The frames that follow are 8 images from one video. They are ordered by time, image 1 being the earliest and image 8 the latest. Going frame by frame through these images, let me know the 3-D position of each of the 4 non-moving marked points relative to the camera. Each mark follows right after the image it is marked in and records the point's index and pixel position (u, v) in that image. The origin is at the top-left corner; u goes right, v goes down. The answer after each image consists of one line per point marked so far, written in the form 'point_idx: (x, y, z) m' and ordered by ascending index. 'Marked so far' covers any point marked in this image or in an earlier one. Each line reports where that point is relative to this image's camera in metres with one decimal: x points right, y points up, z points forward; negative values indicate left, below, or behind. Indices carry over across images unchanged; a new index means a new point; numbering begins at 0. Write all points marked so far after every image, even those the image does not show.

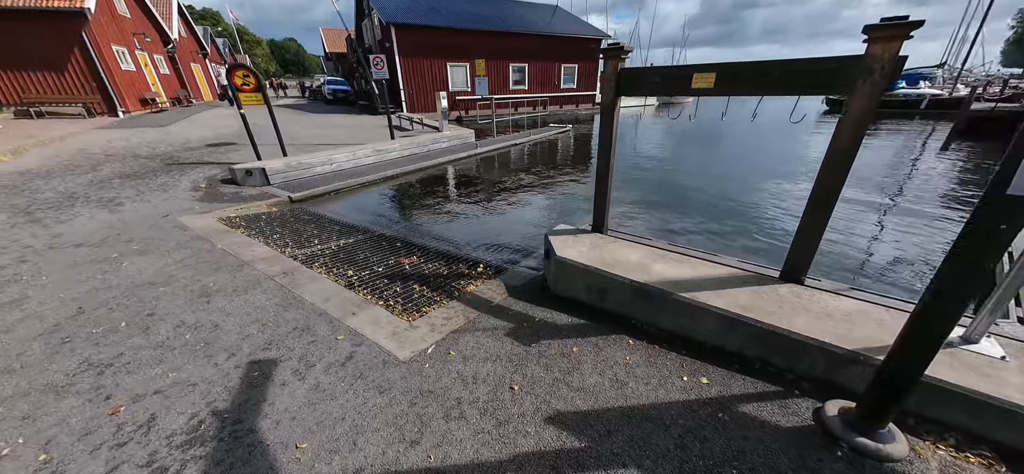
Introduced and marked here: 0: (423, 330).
0: (-0.6, -0.6, +2.3) m
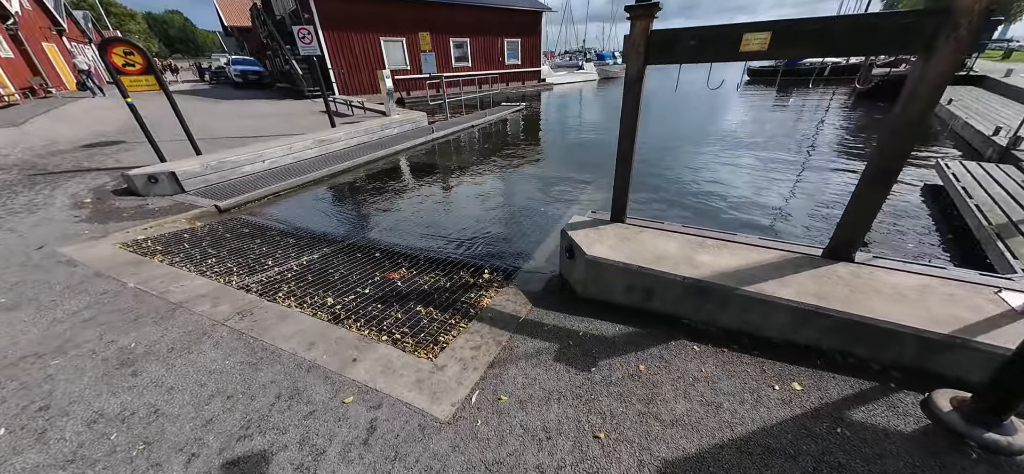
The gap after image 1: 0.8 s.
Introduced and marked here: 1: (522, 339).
0: (-0.3, -0.7, +1.9) m
1: (+0.1, -0.6, +2.1) m
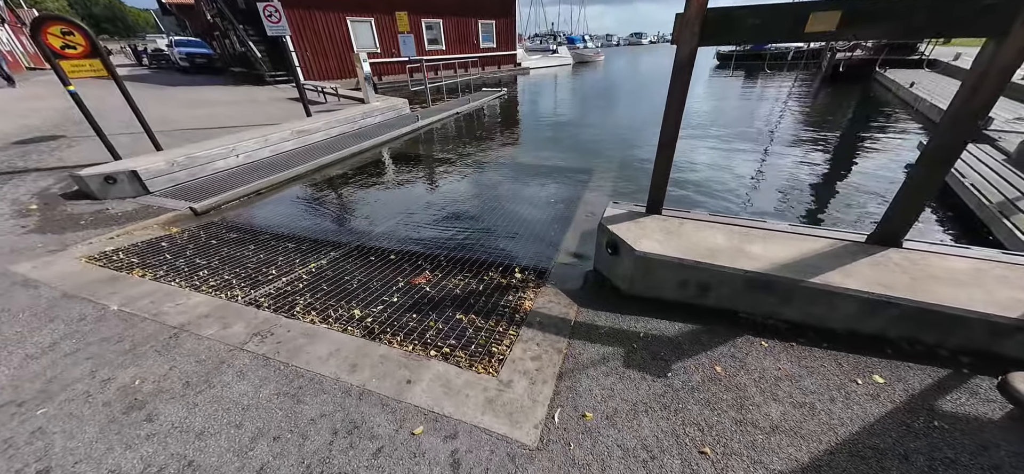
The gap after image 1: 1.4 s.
0: (0.0, -0.7, +1.7) m
1: (+0.4, -0.6, +2.0) m
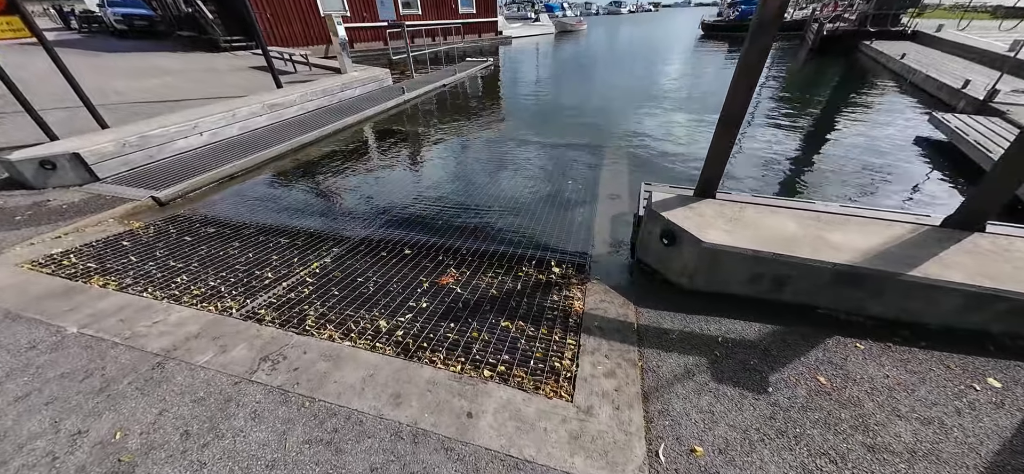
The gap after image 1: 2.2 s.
0: (+0.4, -0.7, +1.4) m
1: (+0.7, -0.6, +1.7) m
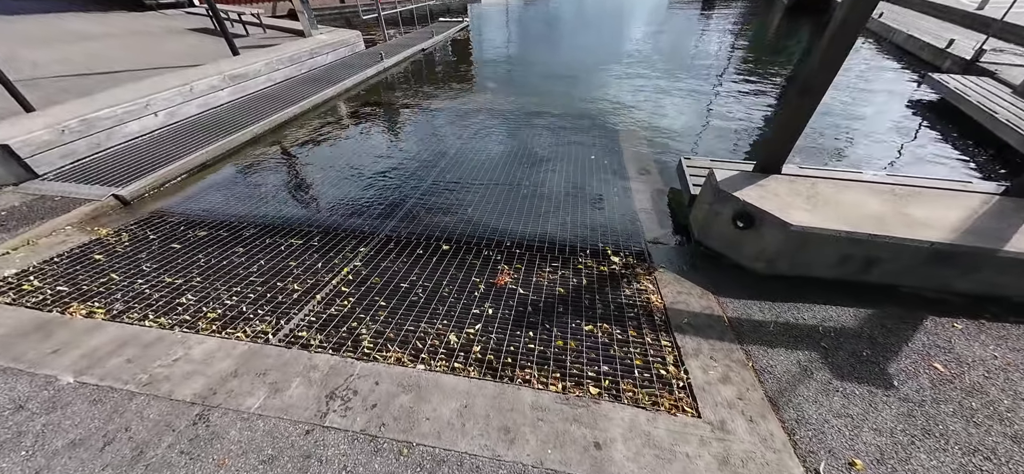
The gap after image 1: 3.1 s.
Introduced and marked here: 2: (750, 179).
0: (+0.8, -0.7, +1.3) m
1: (+1.1, -0.5, +1.6) m
2: (+1.5, +0.4, +2.3) m
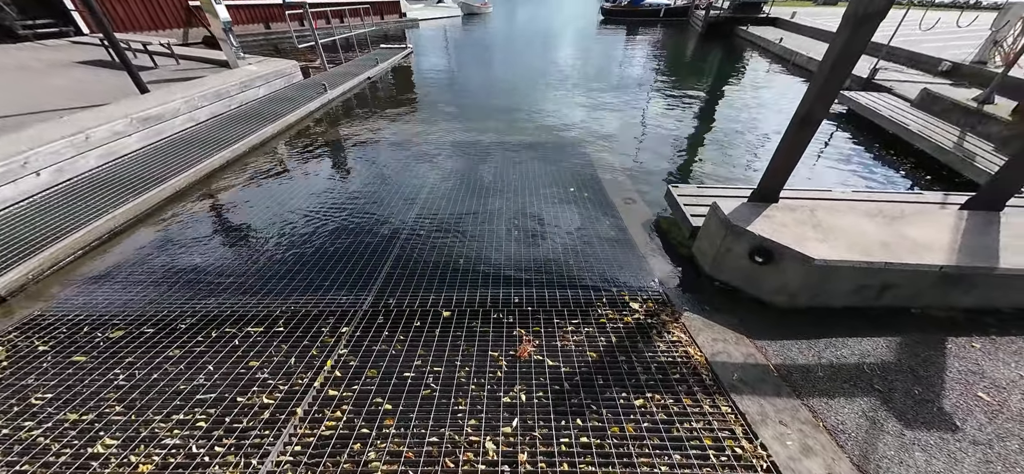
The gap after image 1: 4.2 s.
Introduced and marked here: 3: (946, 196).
0: (+1.1, -0.9, +1.2) m
1: (+1.3, -0.7, +1.5) m
2: (+1.5, +0.2, +2.2) m
3: (+3.3, +0.3, +2.8) m
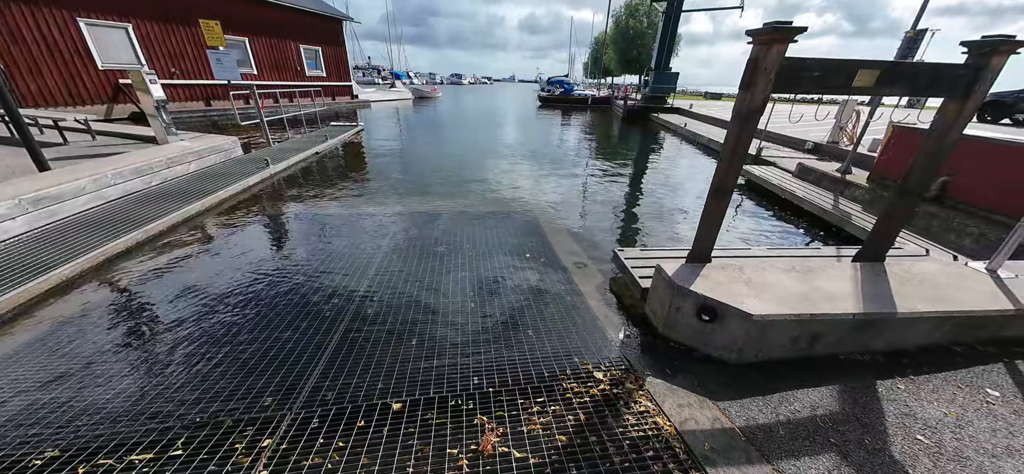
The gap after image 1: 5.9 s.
0: (+1.0, -1.1, +1.1) m
1: (+1.2, -1.0, +1.5) m
2: (+1.2, -0.2, +2.4) m
3: (+2.9, -0.1, +3.2) m
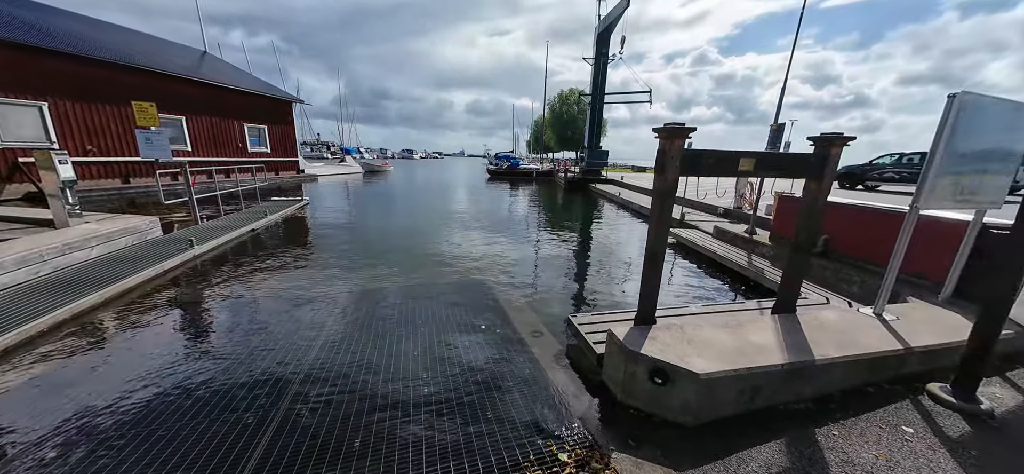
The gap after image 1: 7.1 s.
0: (+1.0, -1.3, +1.1) m
1: (+1.1, -1.2, +1.5) m
2: (+0.9, -0.7, +2.5) m
3: (+2.5, -0.7, +3.6) m
